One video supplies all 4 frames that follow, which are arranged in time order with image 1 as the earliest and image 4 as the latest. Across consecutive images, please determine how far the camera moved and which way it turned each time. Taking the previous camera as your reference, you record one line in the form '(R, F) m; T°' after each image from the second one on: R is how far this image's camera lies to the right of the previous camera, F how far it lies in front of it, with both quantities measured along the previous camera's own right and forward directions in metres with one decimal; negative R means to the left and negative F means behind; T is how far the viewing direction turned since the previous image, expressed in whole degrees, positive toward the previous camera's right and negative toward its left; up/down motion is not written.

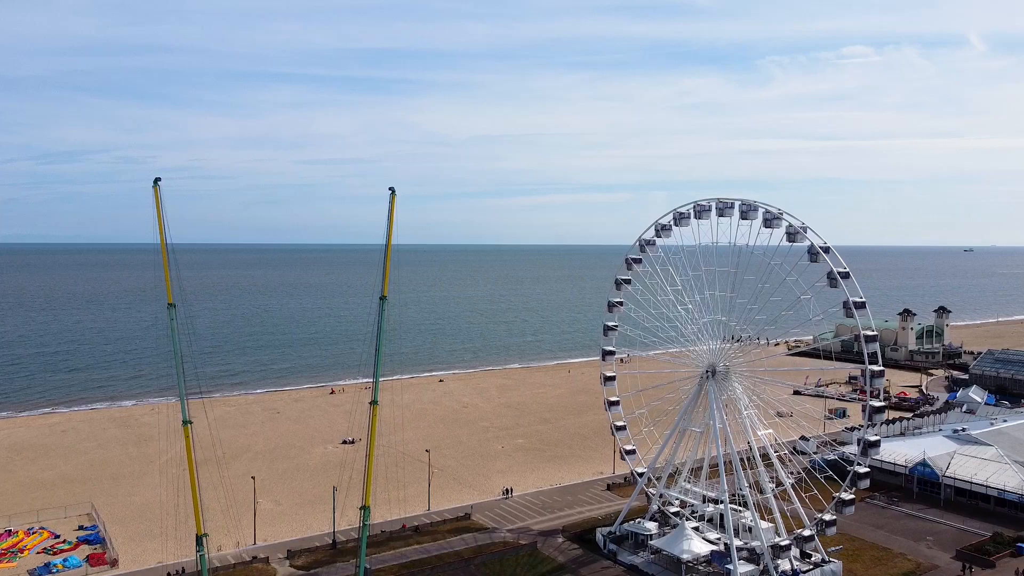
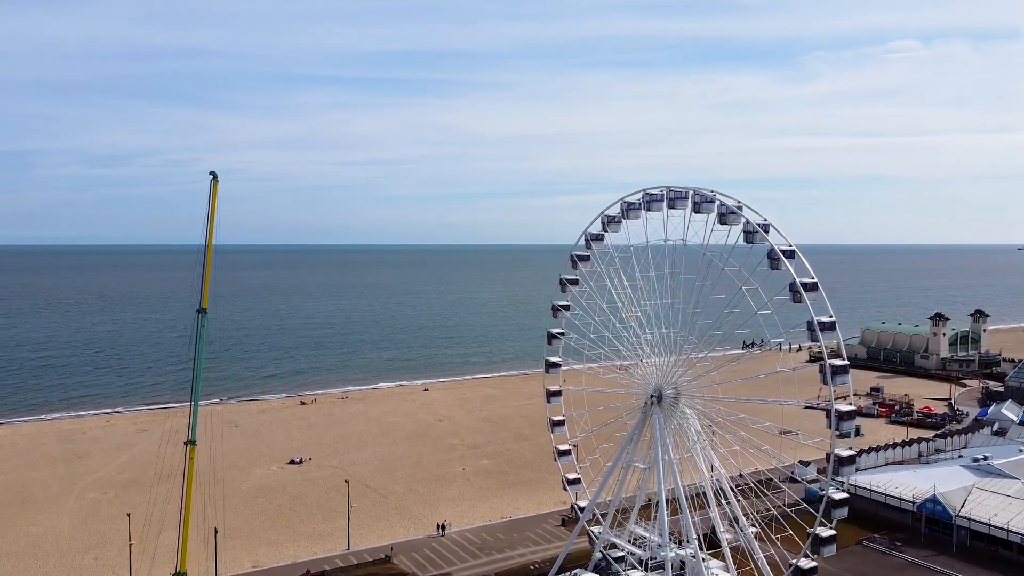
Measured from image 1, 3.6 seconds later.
(+4.1, +4.9) m; -3°
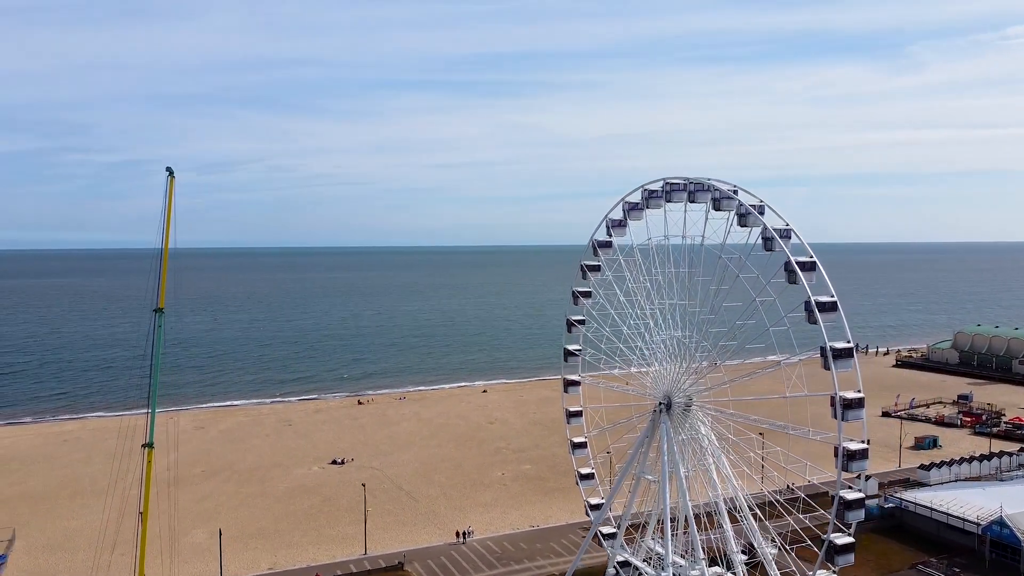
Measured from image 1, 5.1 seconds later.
(+2.6, +1.4) m; -7°
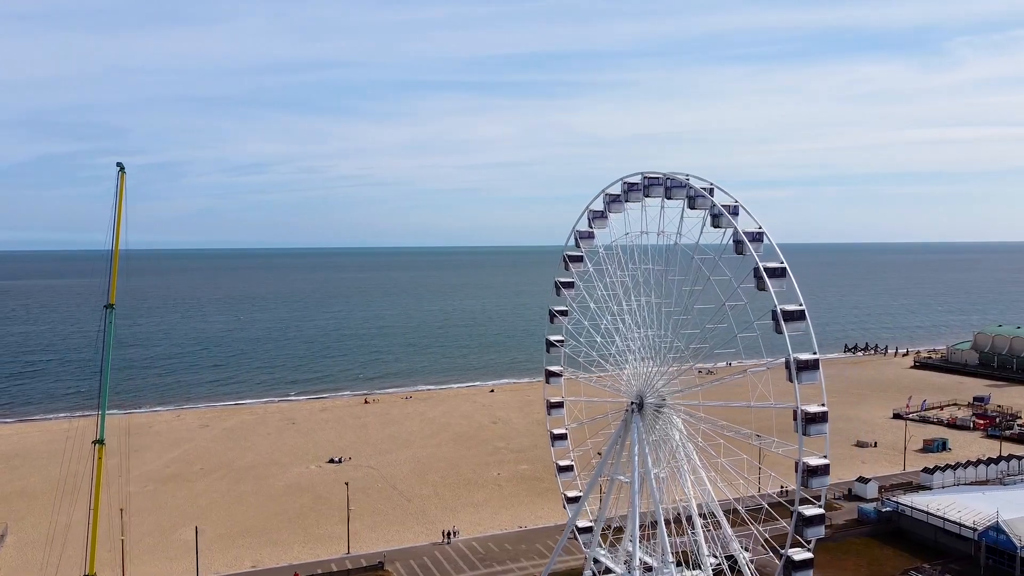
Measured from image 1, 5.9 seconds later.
(+1.6, +0.3) m; -2°
